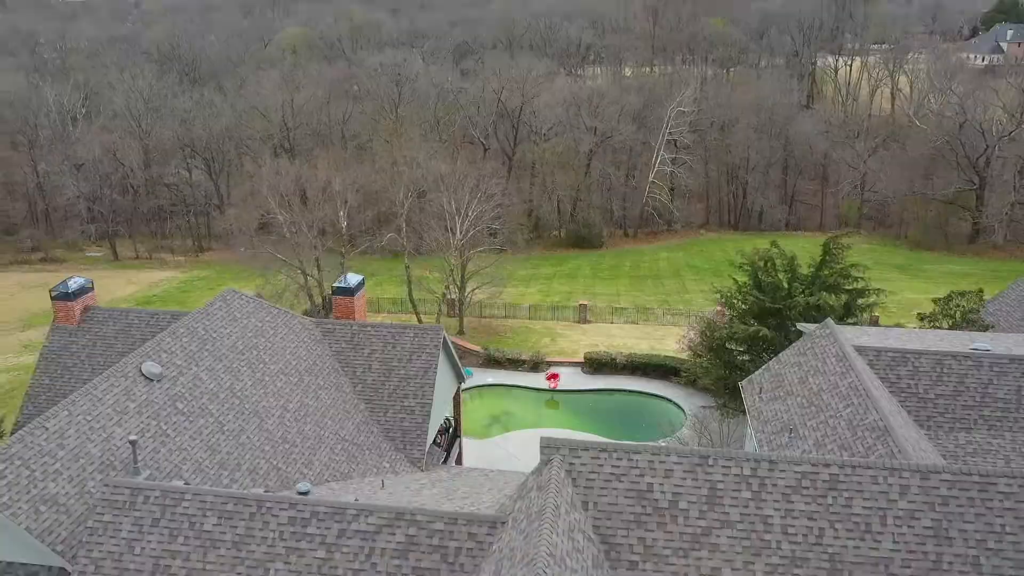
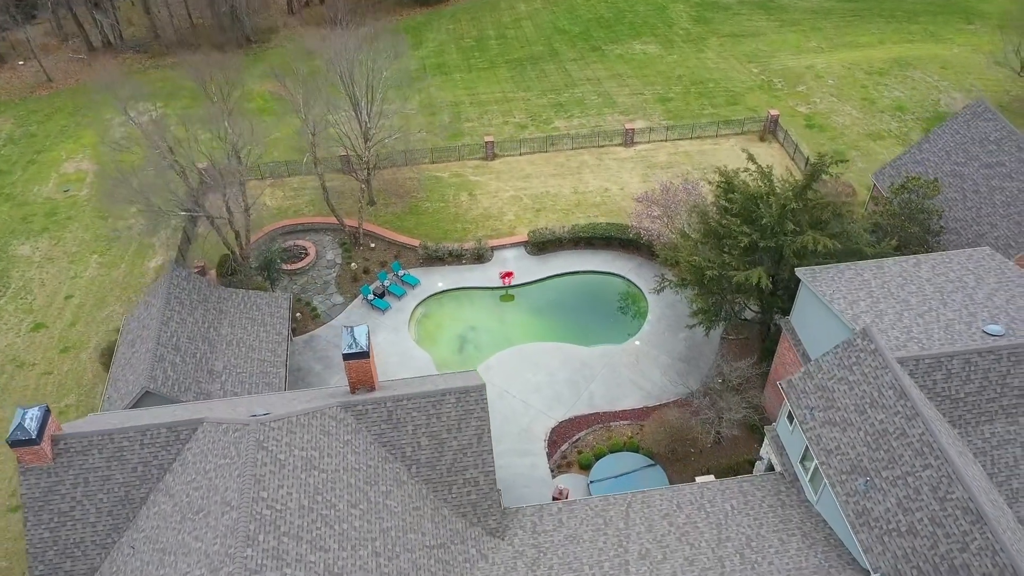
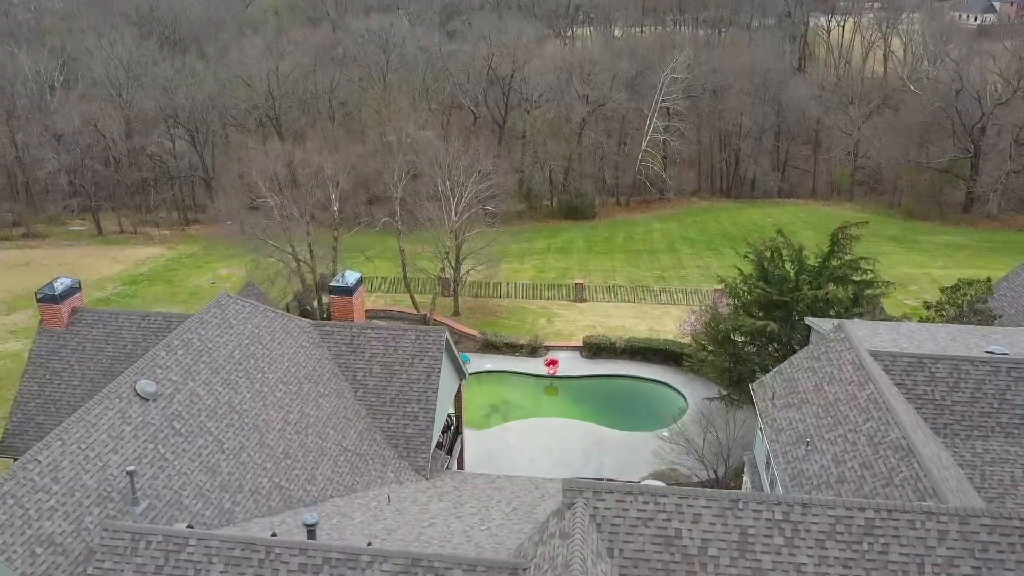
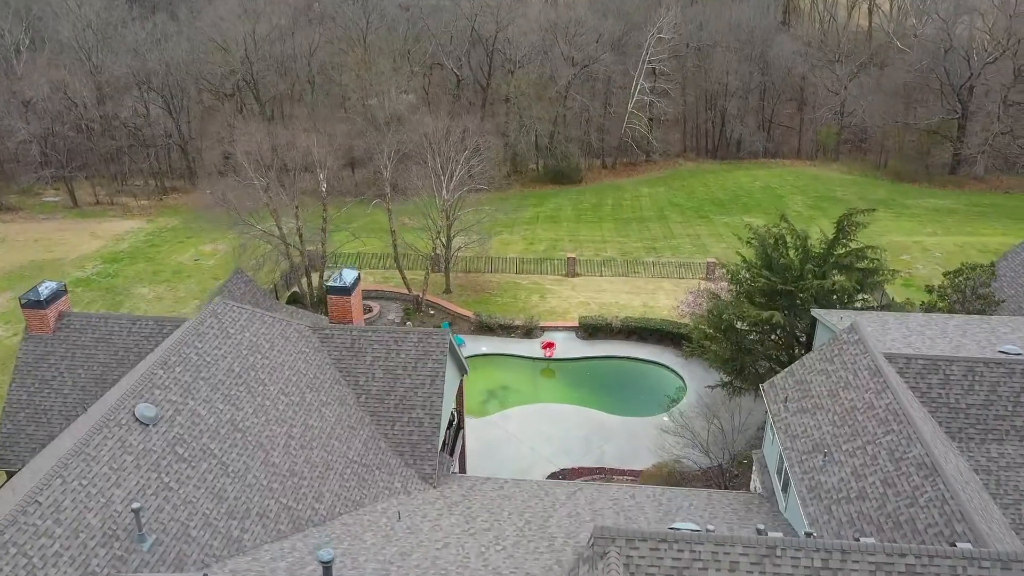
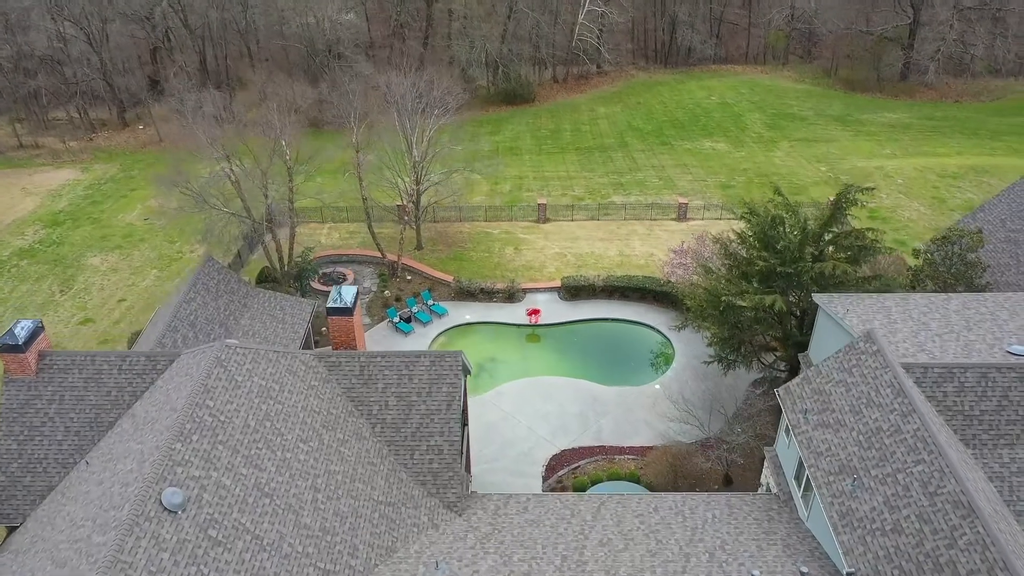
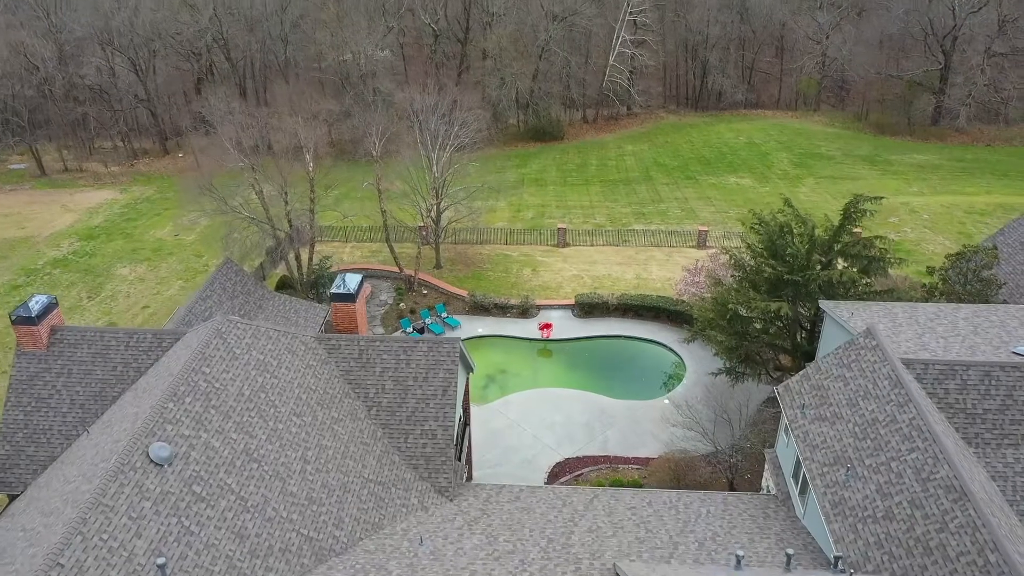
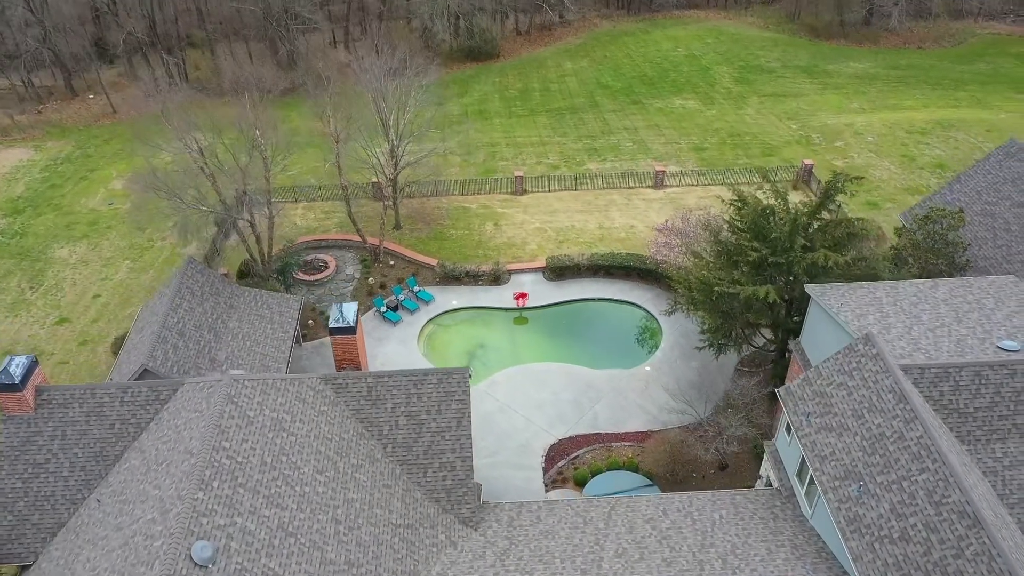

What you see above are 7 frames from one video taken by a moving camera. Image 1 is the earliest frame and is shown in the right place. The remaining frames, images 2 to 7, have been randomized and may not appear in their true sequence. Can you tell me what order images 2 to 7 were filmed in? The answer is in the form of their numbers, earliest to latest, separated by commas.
3, 4, 6, 5, 7, 2
